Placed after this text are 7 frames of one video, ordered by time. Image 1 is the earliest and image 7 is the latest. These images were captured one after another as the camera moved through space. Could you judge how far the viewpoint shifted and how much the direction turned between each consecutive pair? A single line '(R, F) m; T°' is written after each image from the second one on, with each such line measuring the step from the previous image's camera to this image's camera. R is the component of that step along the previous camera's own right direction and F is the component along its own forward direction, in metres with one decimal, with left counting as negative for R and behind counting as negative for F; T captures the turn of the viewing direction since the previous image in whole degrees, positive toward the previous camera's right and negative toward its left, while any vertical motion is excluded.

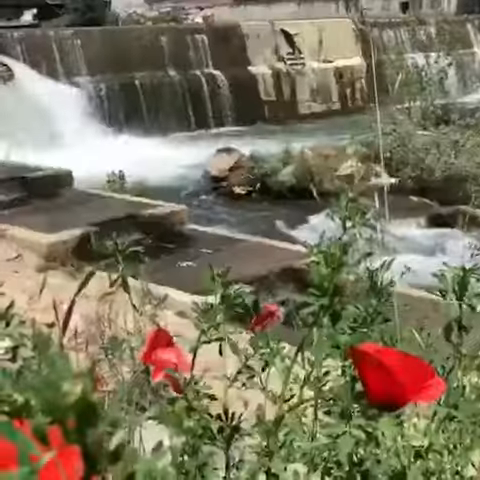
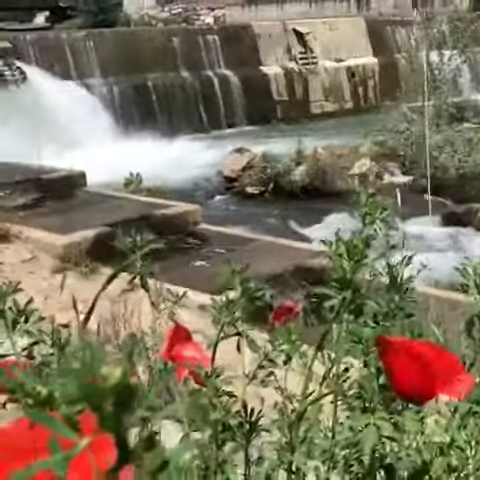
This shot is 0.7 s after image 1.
(0.0, 0.0) m; -1°
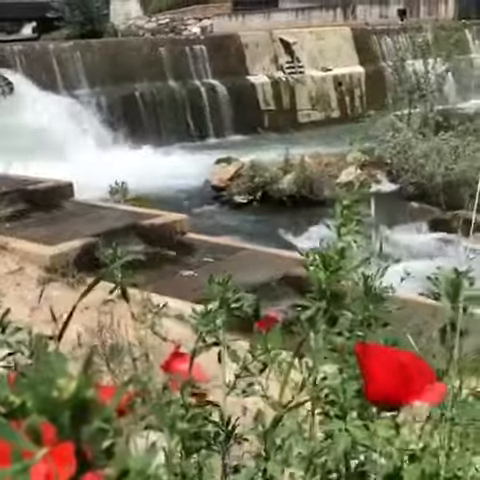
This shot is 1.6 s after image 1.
(0.0, 0.0) m; +1°
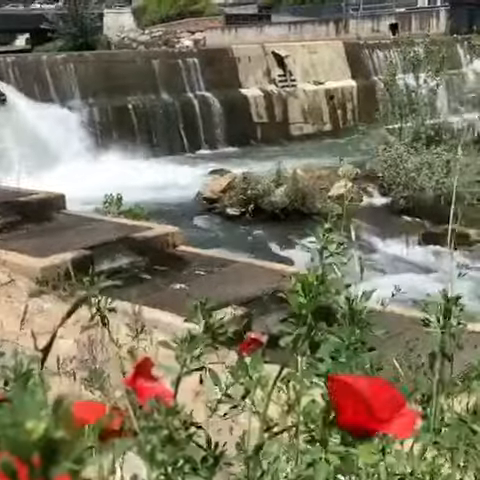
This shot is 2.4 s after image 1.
(0.0, 0.0) m; +1°
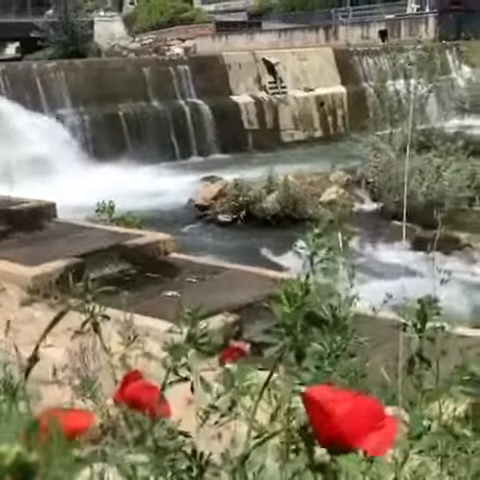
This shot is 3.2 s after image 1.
(0.0, 0.0) m; +1°
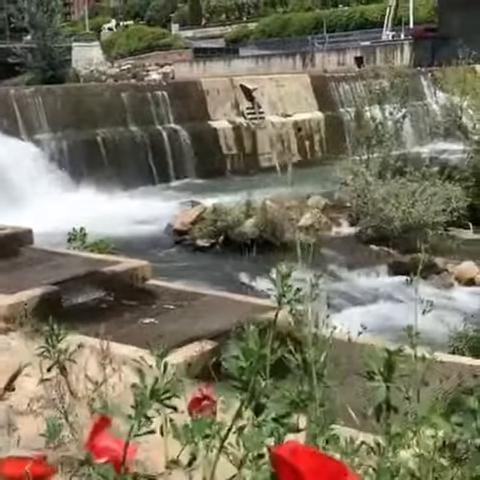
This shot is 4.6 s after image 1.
(-1.8, +0.3) m; +2°
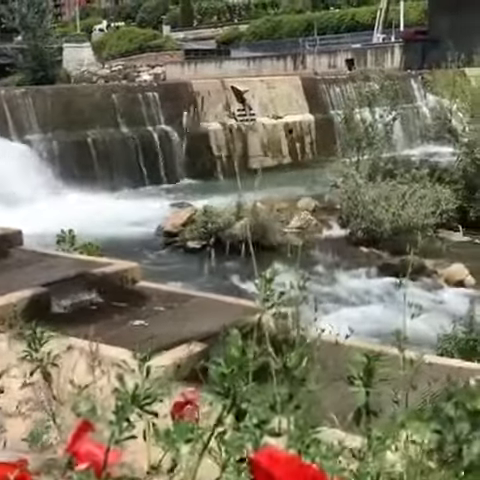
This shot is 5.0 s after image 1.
(+0.5, -0.2) m; +1°
